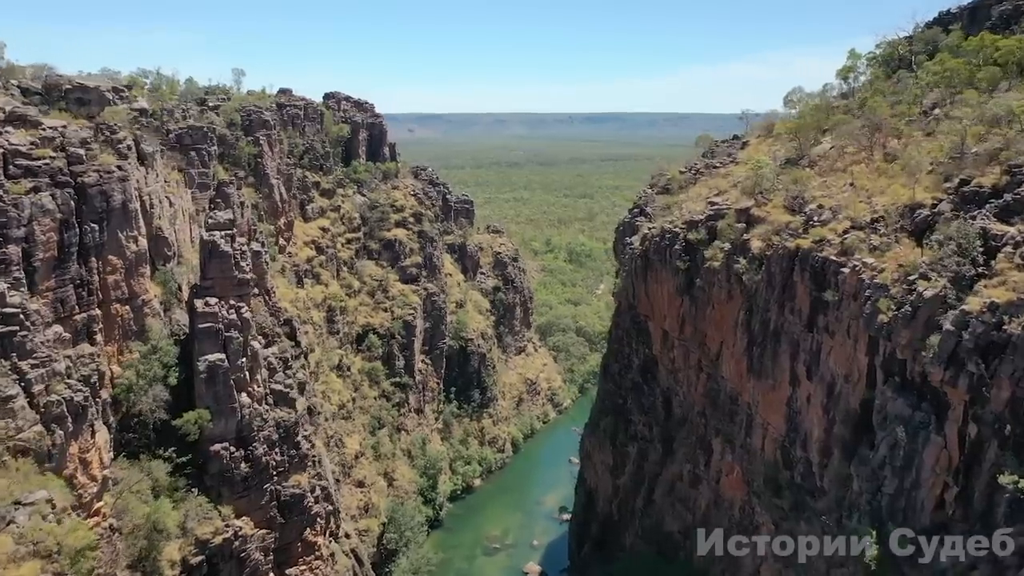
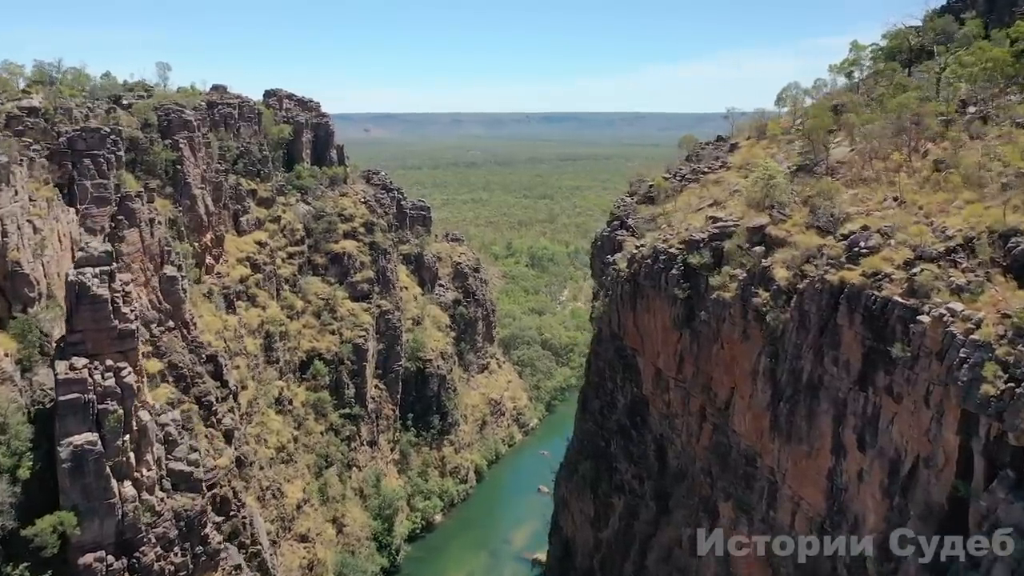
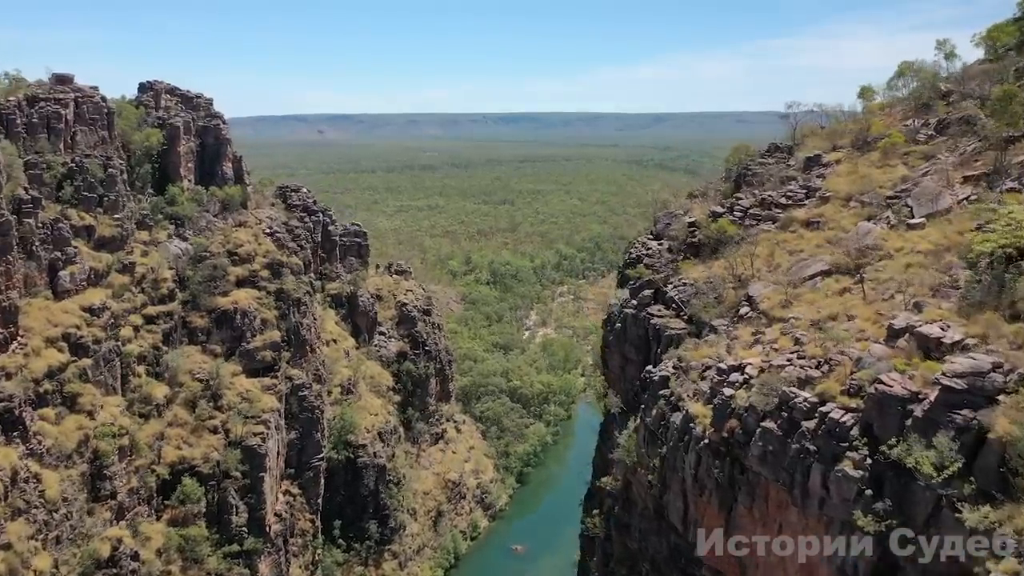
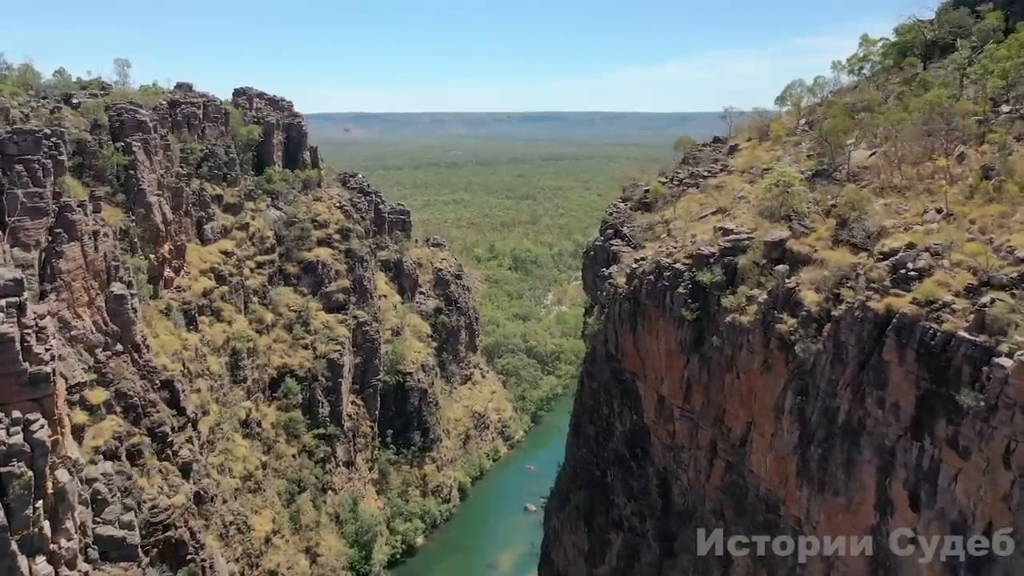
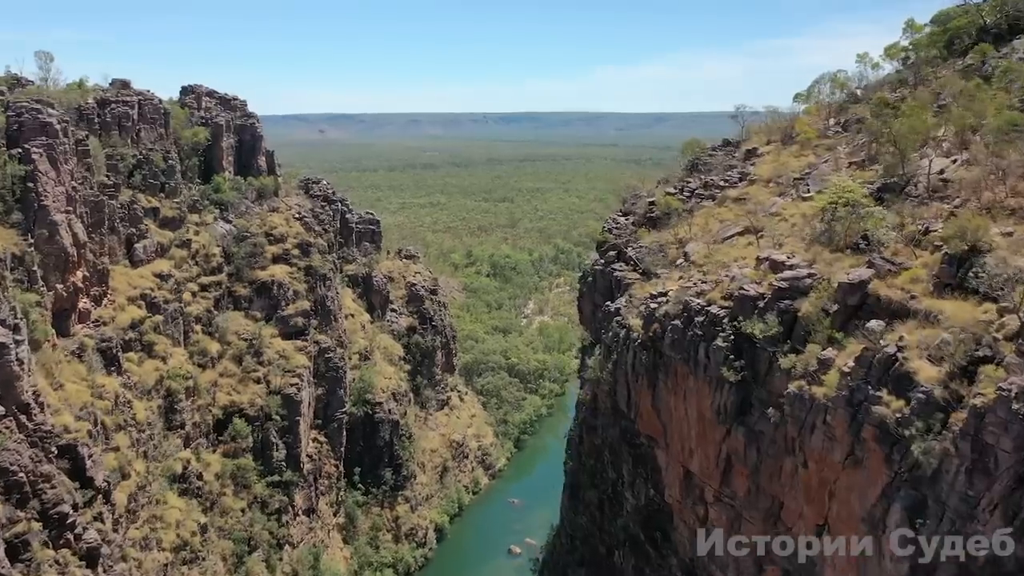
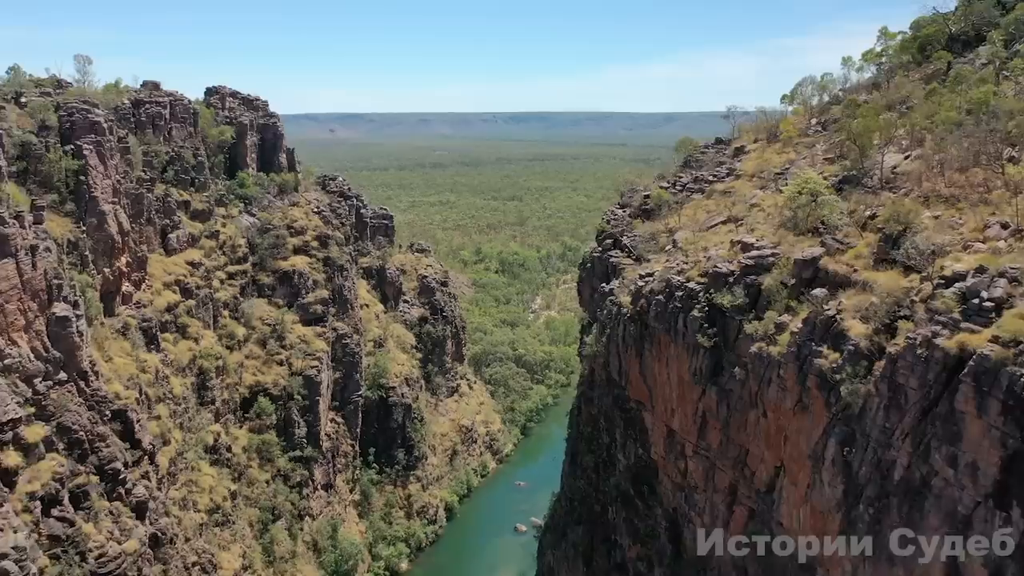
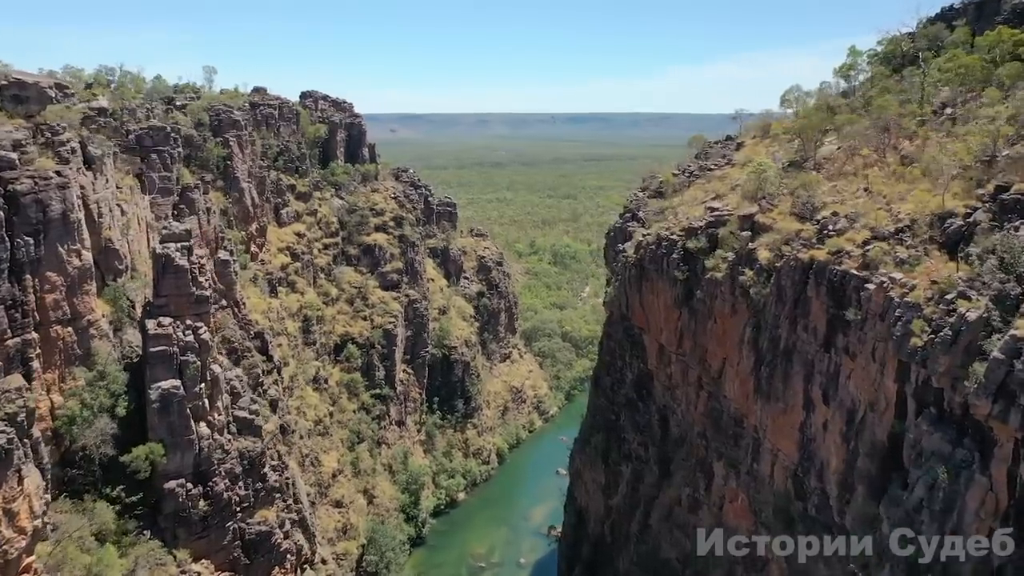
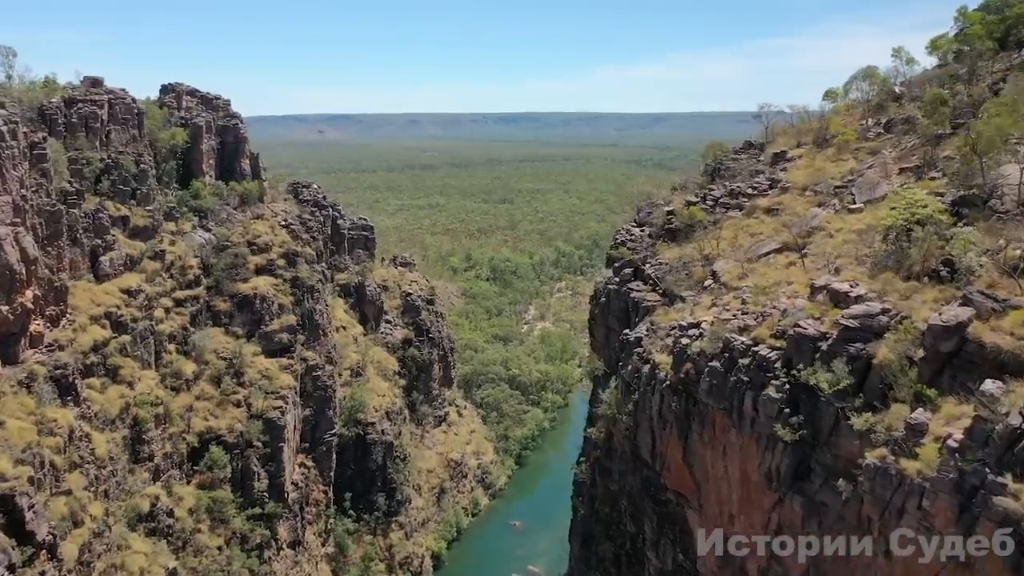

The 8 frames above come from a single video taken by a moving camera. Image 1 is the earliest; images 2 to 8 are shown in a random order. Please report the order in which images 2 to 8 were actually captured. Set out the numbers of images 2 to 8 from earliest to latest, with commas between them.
7, 2, 4, 6, 5, 8, 3
